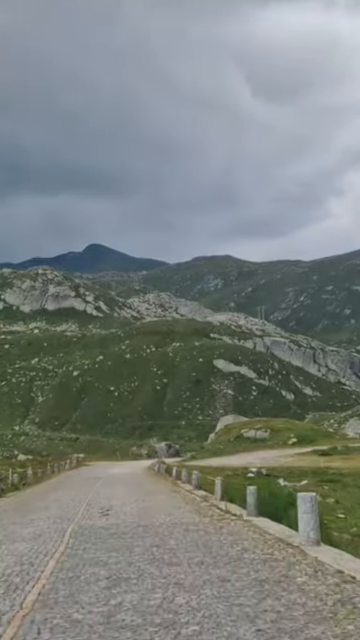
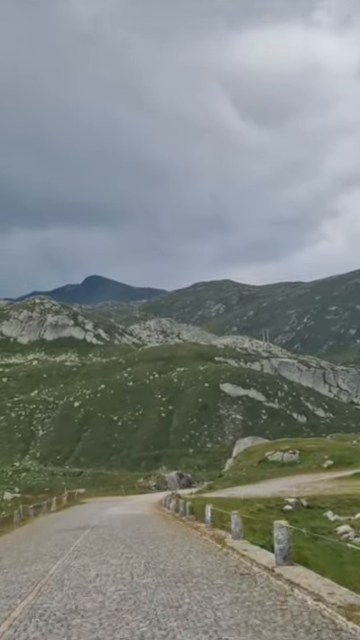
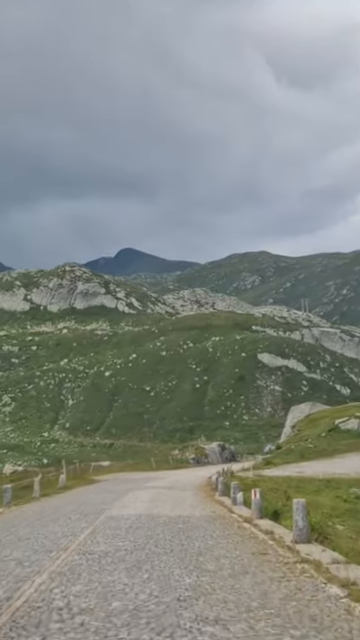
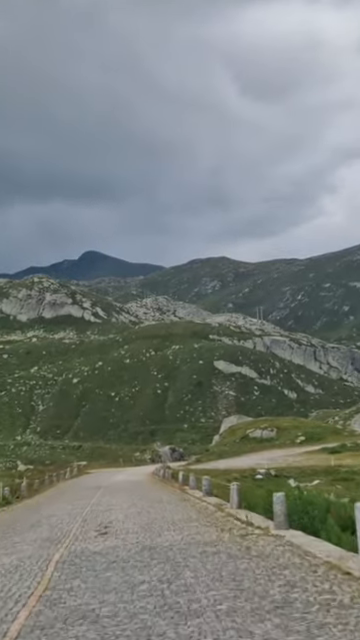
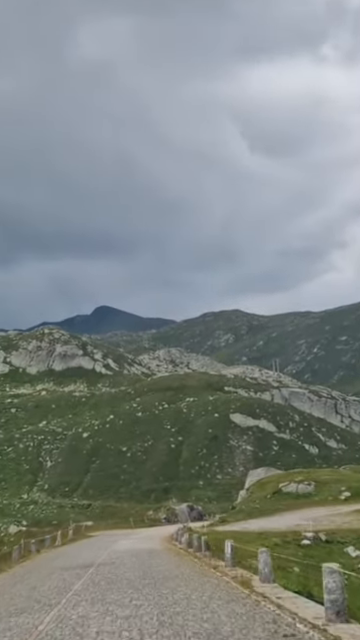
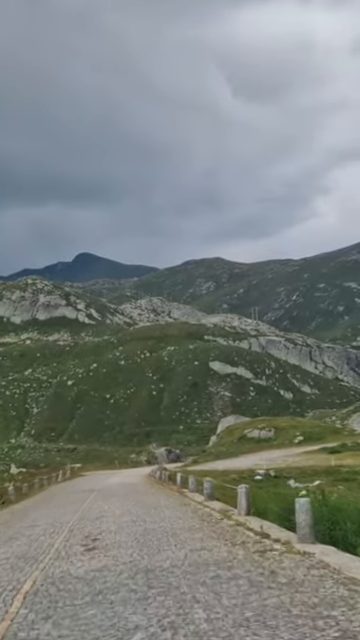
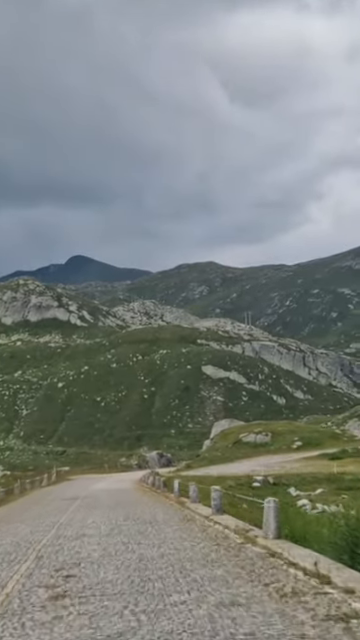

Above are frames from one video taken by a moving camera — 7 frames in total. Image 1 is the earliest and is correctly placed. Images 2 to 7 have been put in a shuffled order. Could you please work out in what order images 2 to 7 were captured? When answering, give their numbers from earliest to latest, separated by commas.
4, 6, 7, 2, 5, 3
